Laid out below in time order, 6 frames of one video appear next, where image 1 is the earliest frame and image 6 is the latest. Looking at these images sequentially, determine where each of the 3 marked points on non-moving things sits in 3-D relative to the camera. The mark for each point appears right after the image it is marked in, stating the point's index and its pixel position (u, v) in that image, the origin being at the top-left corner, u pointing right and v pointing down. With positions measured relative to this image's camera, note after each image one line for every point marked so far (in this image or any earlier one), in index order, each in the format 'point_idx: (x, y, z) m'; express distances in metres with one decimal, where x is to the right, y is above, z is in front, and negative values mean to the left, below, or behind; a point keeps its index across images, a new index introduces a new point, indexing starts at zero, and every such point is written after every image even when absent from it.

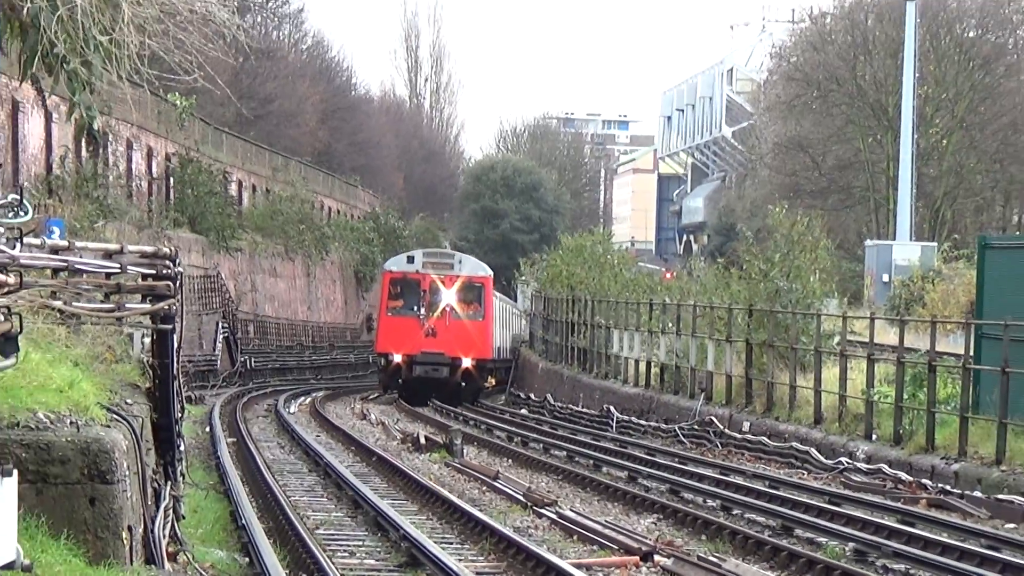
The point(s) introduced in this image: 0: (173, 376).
0: (-3.0, -0.8, +11.0) m
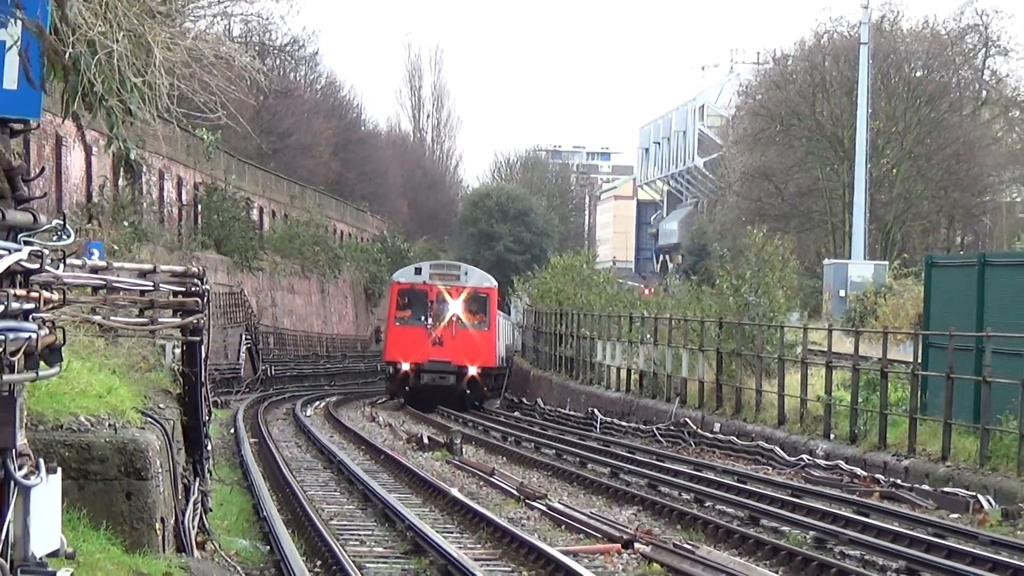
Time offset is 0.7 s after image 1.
0: (-3.1, -0.9, +12.2) m
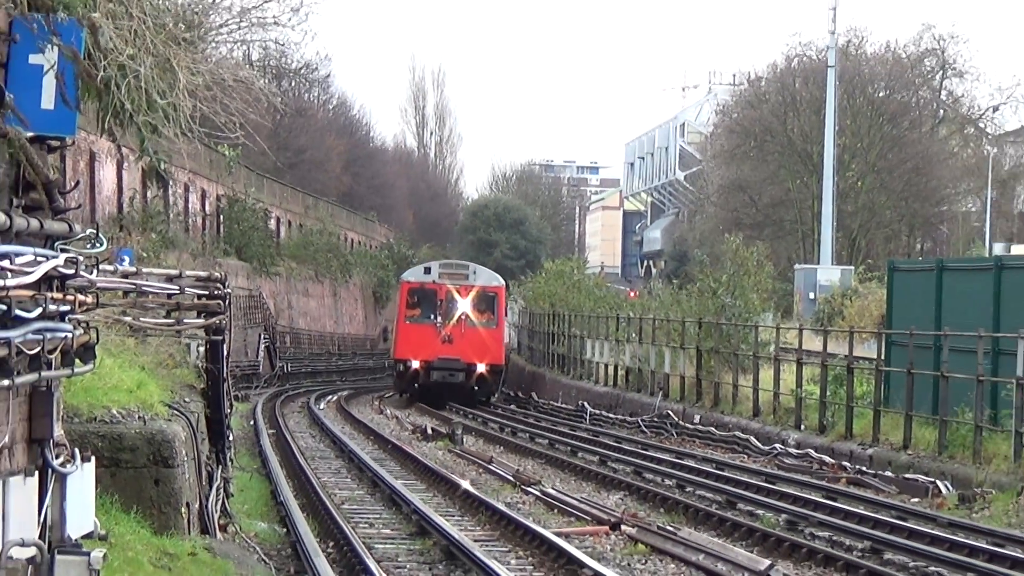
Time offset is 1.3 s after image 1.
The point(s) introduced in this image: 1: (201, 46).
0: (-3.1, -1.0, +13.2) m
1: (-3.4, +2.6, +13.5) m
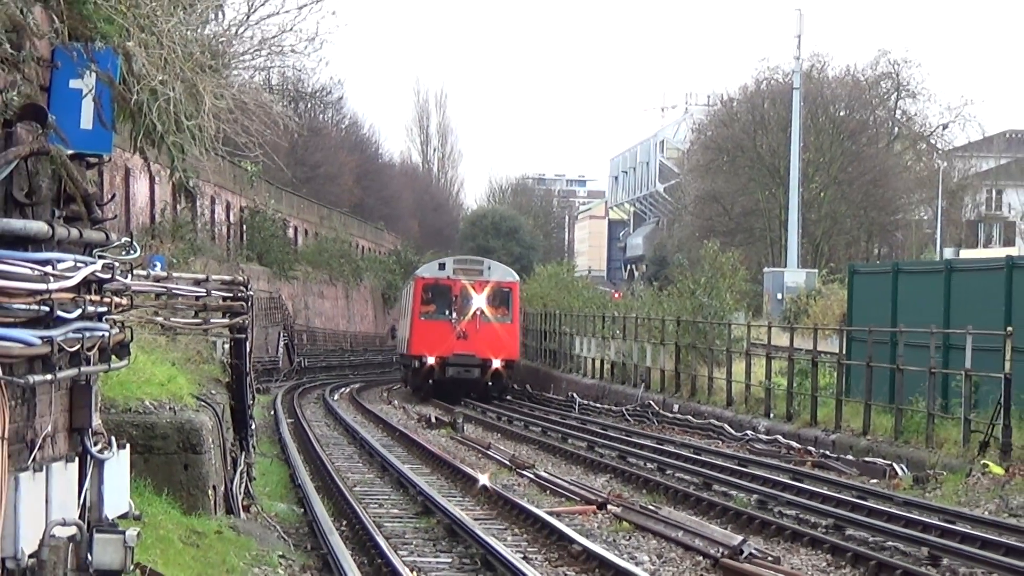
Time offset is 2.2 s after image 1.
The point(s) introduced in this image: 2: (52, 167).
0: (-3.2, -1.0, +14.5) m
1: (-3.5, +2.6, +14.8) m
2: (-3.2, +0.9, +8.7) m
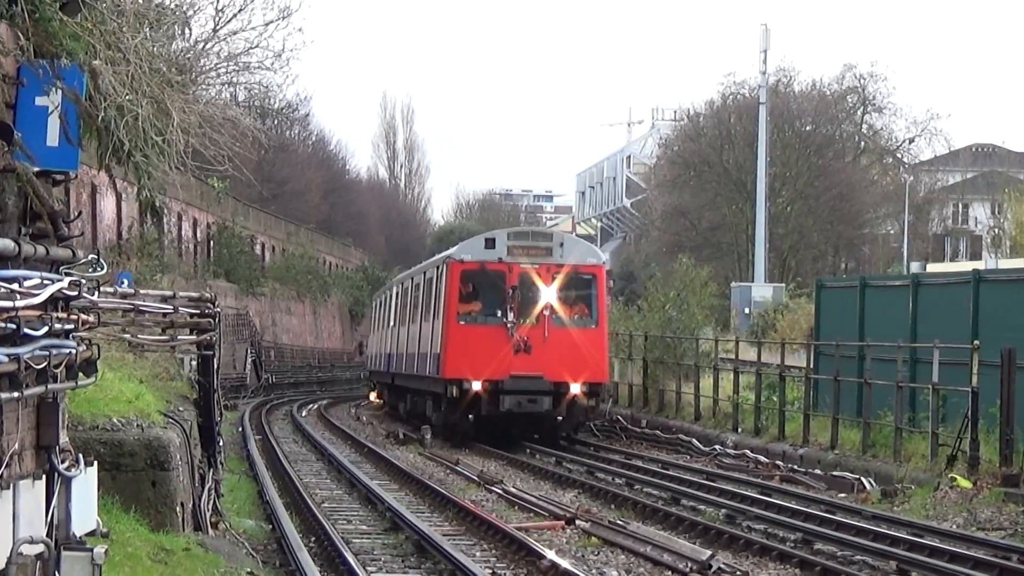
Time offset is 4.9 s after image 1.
0: (-3.5, -1.2, +14.5) m
1: (-3.8, +2.4, +14.8) m
2: (-3.6, +0.7, +8.7) m
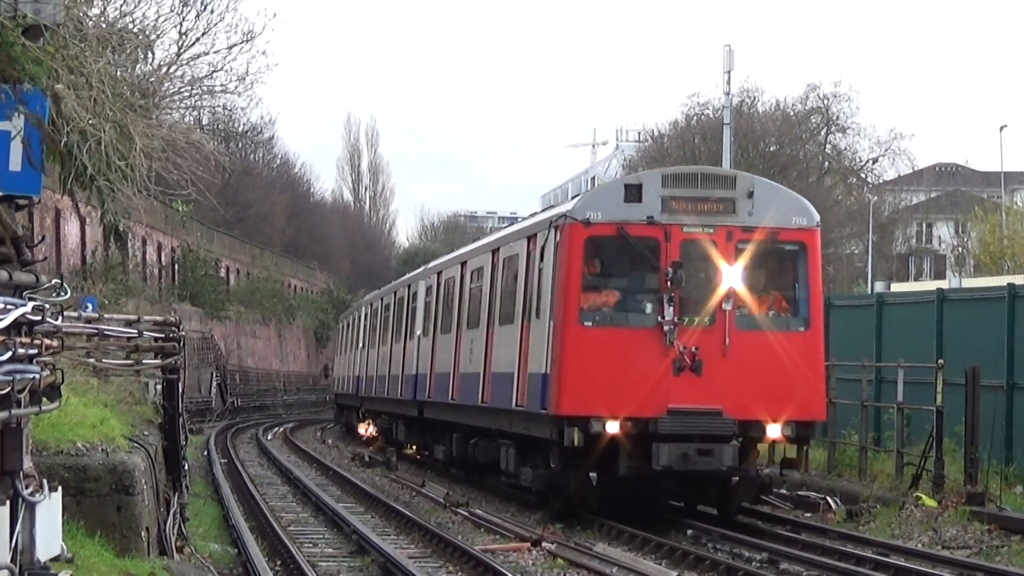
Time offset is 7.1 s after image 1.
0: (-3.9, -1.5, +14.5) m
1: (-4.3, +2.1, +14.8) m
2: (-3.9, +0.4, +8.7) m
